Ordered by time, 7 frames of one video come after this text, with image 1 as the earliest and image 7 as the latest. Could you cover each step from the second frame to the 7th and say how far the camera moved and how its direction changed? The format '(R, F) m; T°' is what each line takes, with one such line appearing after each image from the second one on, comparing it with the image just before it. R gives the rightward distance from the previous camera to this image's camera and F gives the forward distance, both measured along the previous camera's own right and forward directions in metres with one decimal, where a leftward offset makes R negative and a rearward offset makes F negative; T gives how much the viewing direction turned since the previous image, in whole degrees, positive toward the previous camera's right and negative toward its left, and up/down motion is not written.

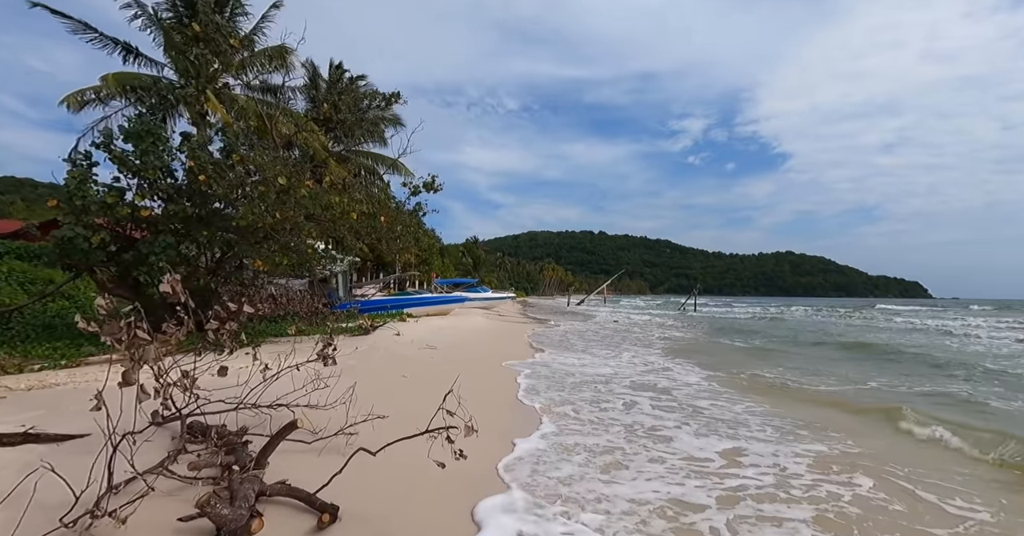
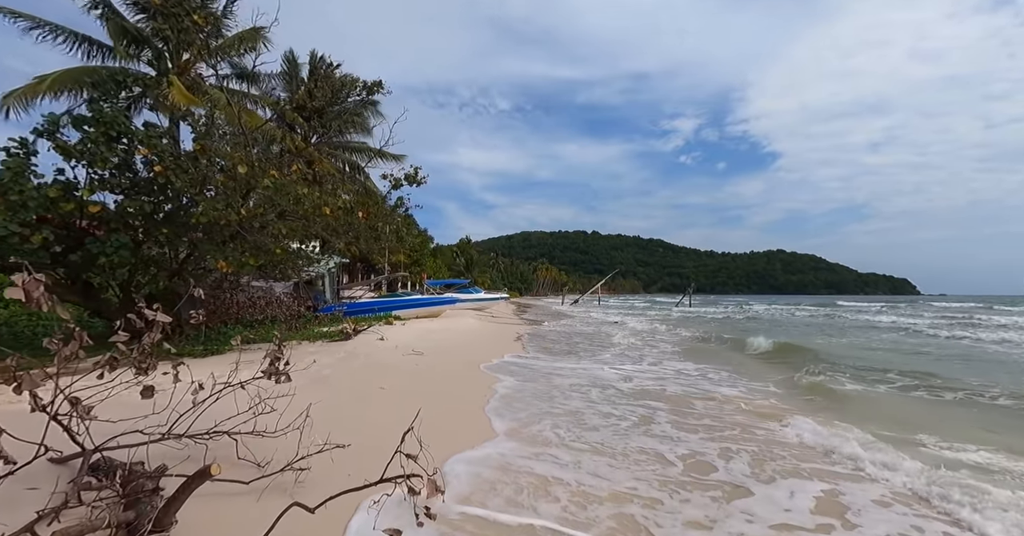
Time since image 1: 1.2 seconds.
(0.0, +0.7) m; +1°
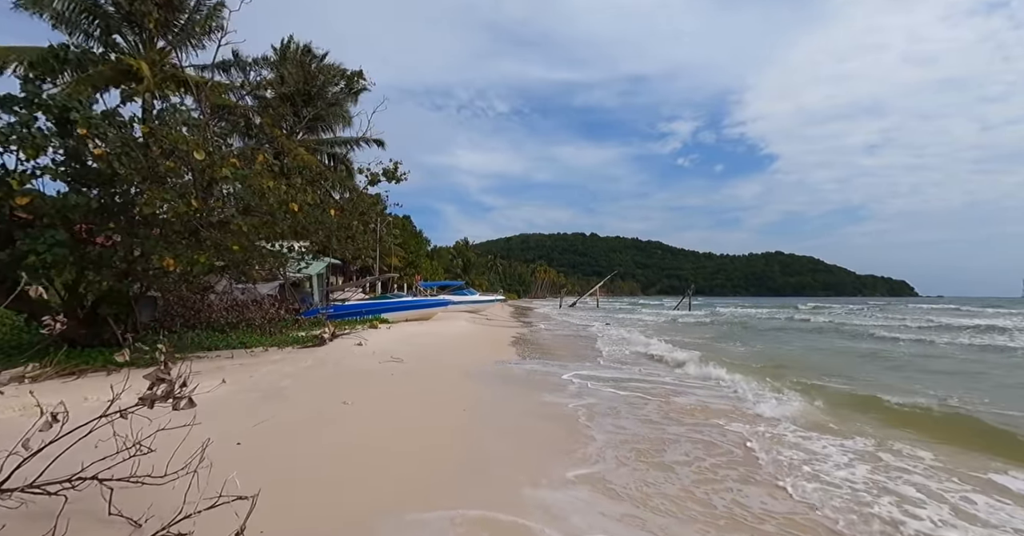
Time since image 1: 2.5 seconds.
(+0.2, +0.9) m; 0°
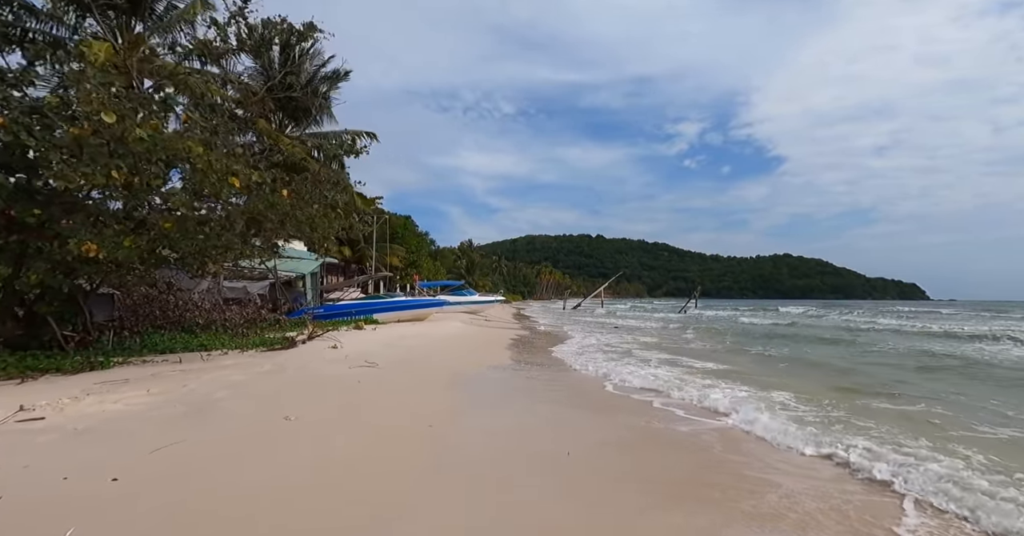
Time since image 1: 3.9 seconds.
(+0.3, +1.0) m; -1°
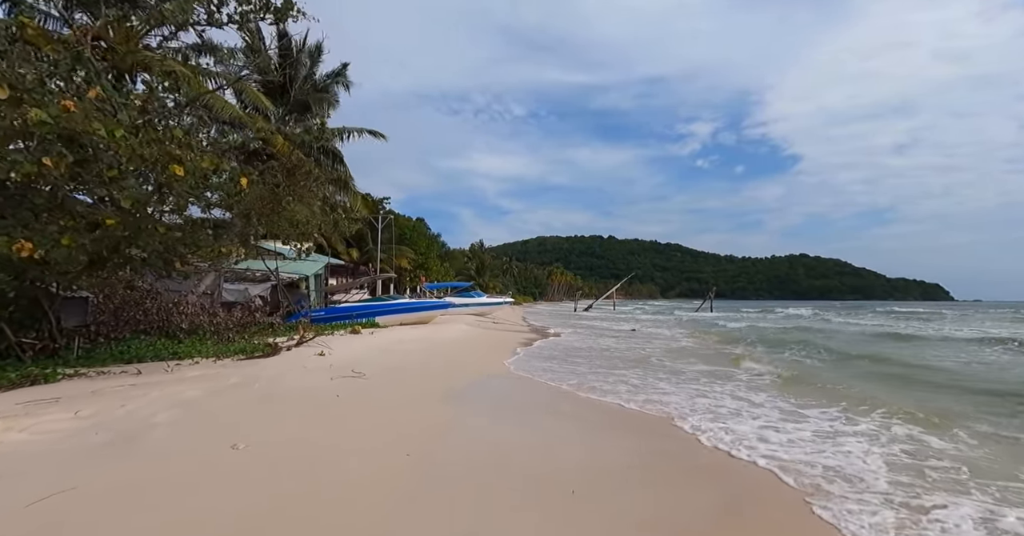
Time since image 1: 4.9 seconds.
(+0.1, +0.9) m; -1°
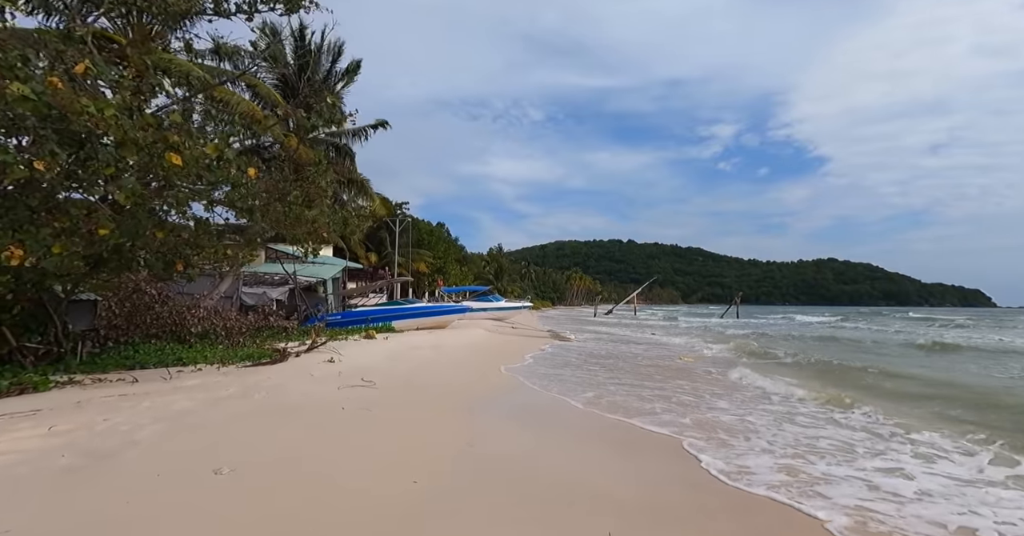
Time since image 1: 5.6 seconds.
(0.0, +0.5) m; -2°
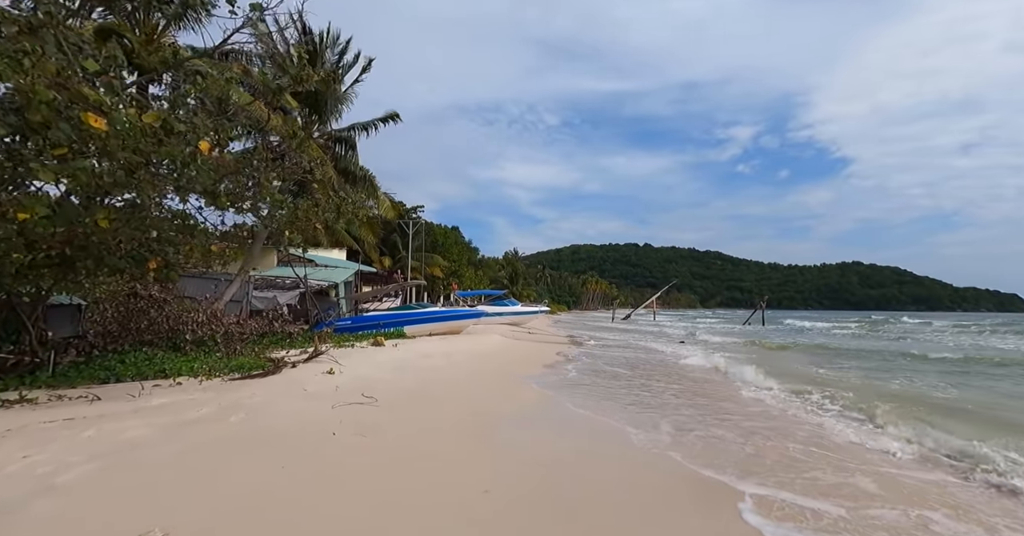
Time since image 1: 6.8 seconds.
(-0.1, +0.9) m; -2°
